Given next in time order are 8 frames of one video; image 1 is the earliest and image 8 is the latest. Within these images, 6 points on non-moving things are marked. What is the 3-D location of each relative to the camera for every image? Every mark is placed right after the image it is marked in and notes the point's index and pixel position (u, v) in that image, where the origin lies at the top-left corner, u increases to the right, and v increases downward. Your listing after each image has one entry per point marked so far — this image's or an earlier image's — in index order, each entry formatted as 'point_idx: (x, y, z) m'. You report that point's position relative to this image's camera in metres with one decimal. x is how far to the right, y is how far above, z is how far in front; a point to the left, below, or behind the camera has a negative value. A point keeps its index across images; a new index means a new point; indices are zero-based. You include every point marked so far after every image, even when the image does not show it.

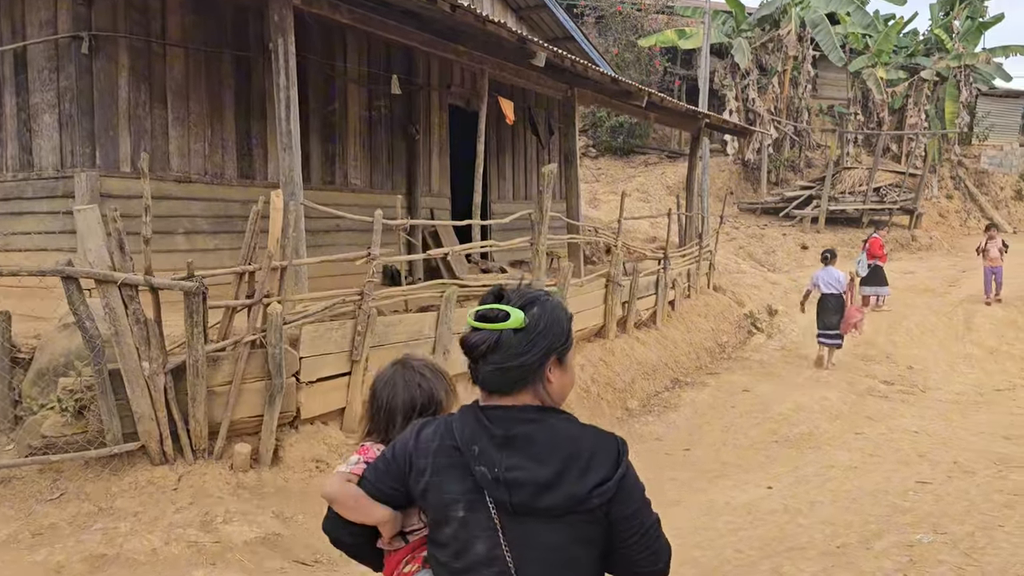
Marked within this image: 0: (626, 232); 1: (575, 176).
0: (+2.1, +1.0, +16.1) m
1: (+0.6, +1.2, +9.0) m
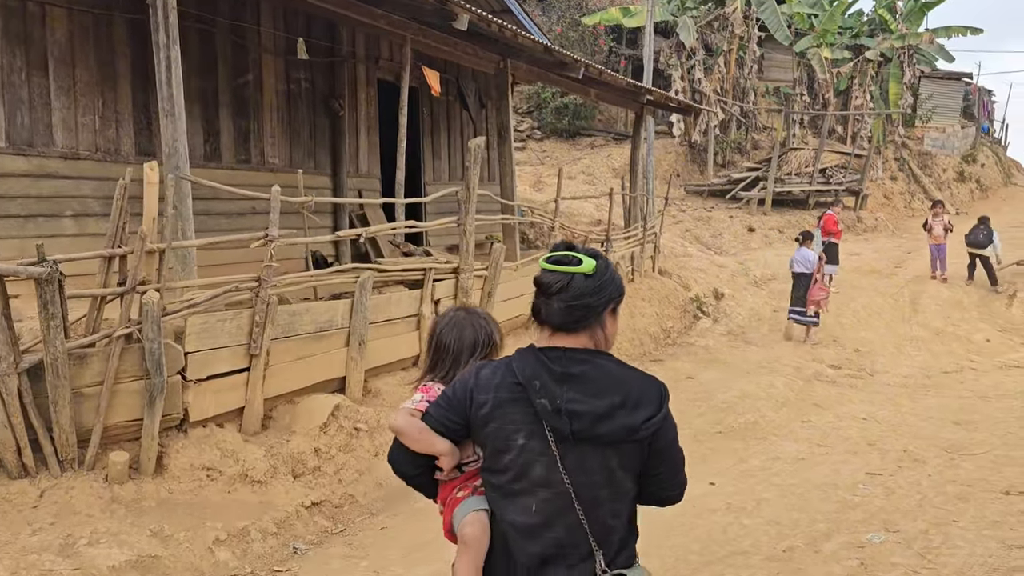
0: (+1.0, +1.3, +15.6) m
1: (0.0, +1.3, +8.5) m
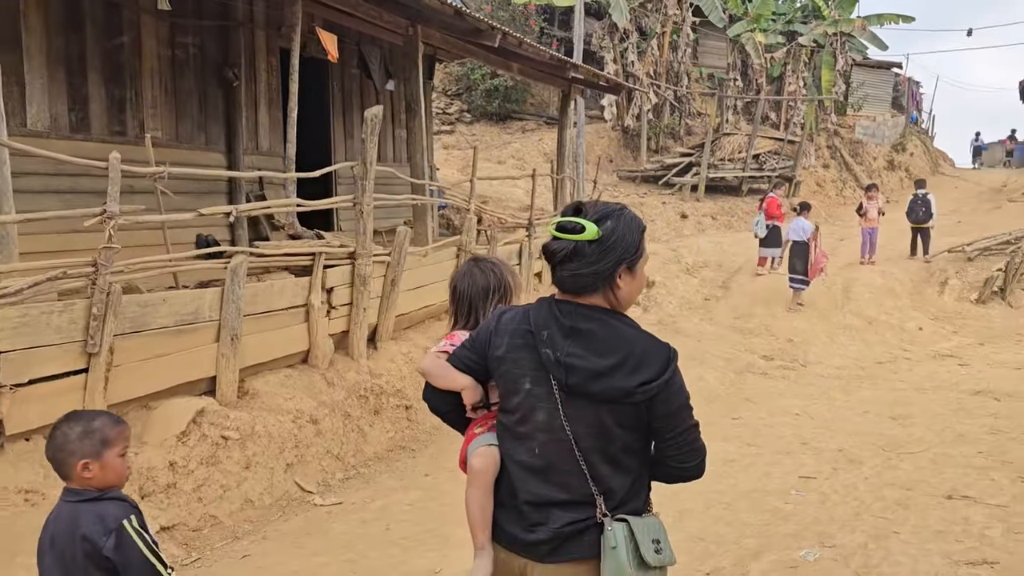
0: (-0.2, +1.5, +15.0) m
1: (-0.8, +1.5, +7.8) m
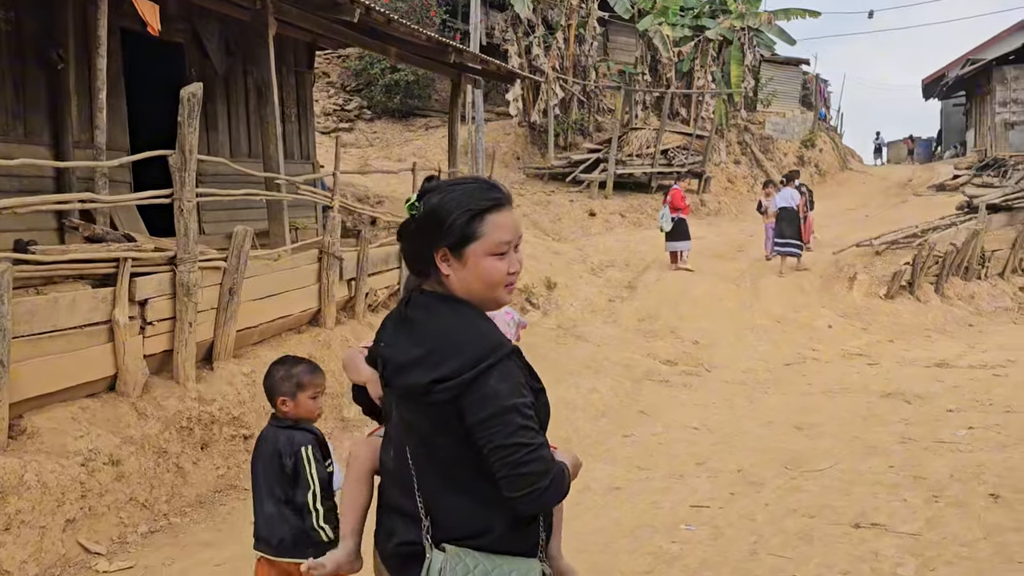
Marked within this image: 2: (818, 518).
0: (-1.9, +1.4, +14.1) m
1: (-1.9, +1.4, +6.9) m
2: (+1.5, -1.1, +4.3) m
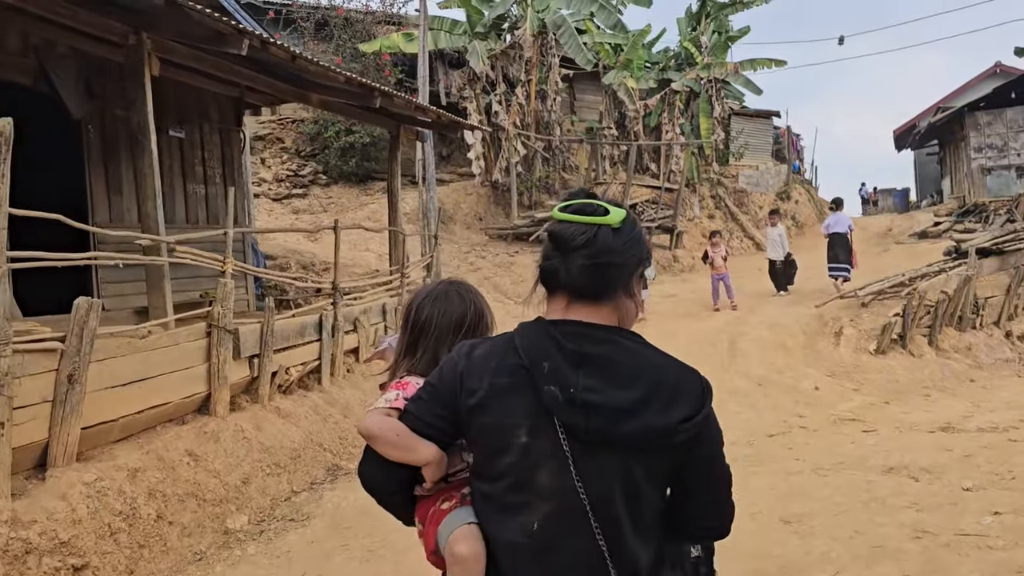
0: (-2.6, +0.3, +13.0) m
1: (-2.4, +0.8, +5.8) m
2: (+1.1, -1.4, +3.2) m
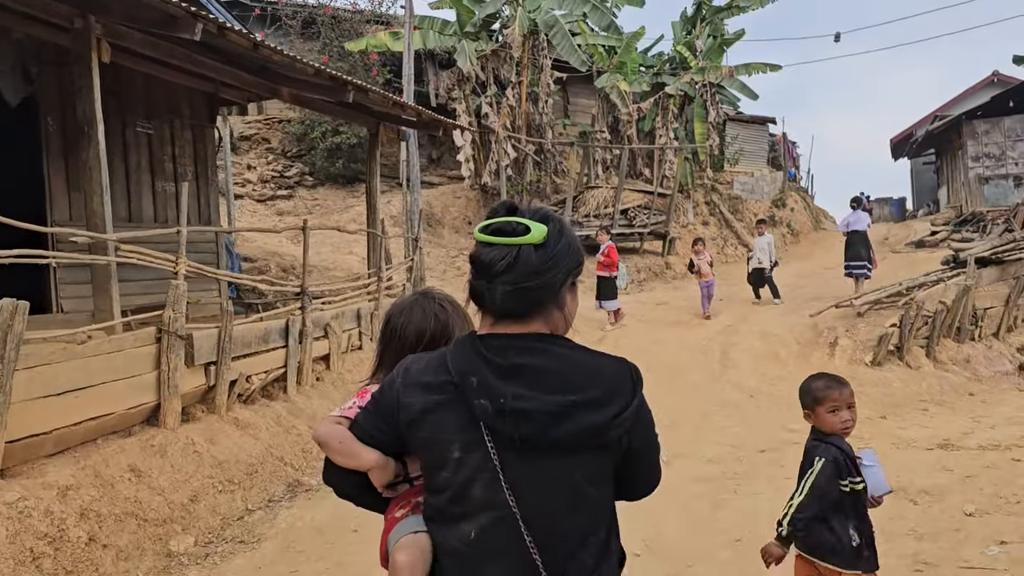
0: (-2.8, +0.3, +12.6) m
1: (-2.6, +0.8, +5.5) m
2: (+0.9, -1.4, +2.8) m
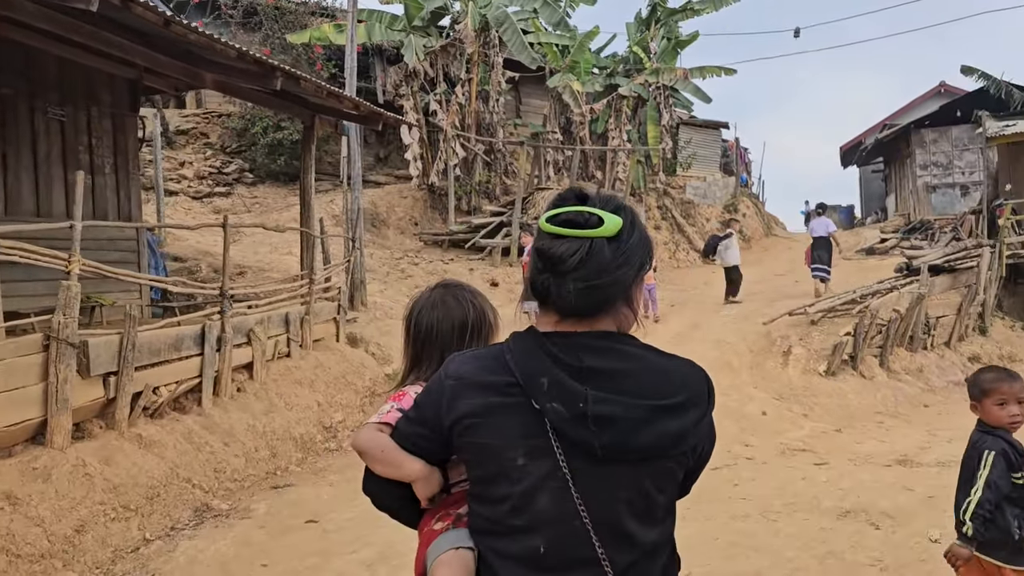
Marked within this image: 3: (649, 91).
0: (-3.5, +0.2, +12.0) m
1: (-2.9, +0.8, +4.8) m
2: (+0.7, -1.4, +2.4) m
3: (+3.0, +4.3, +18.9) m
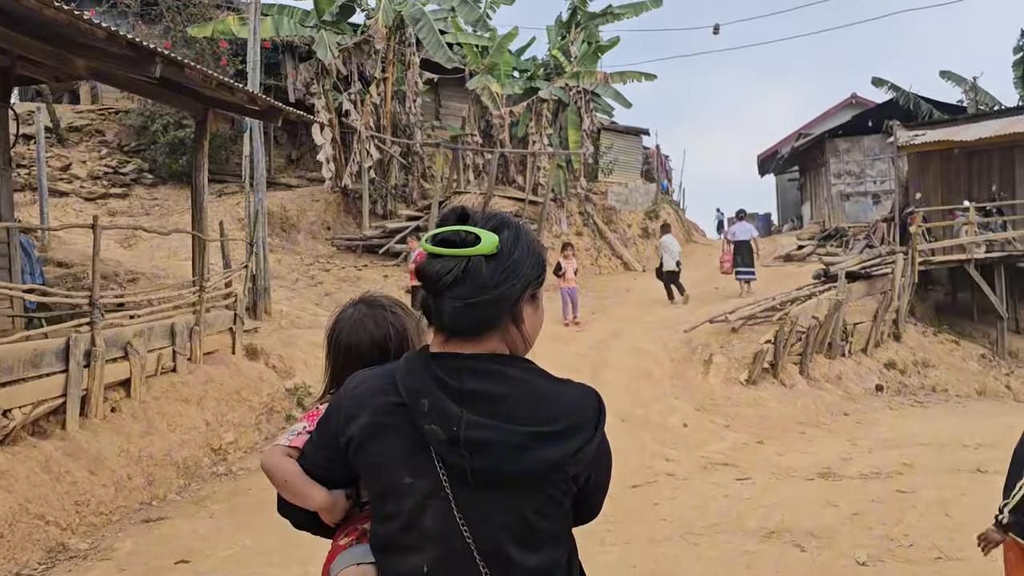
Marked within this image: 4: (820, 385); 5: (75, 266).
0: (-4.6, +0.1, +11.2) m
1: (-3.4, +0.8, +4.1) m
2: (+0.4, -1.4, +1.9) m
3: (+1.2, +4.1, +18.6) m
4: (+3.5, -1.1, +9.9) m
5: (-5.4, +0.3, +10.8) m
